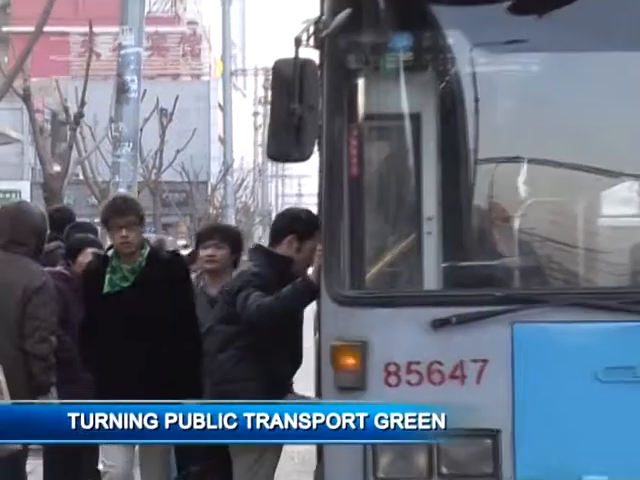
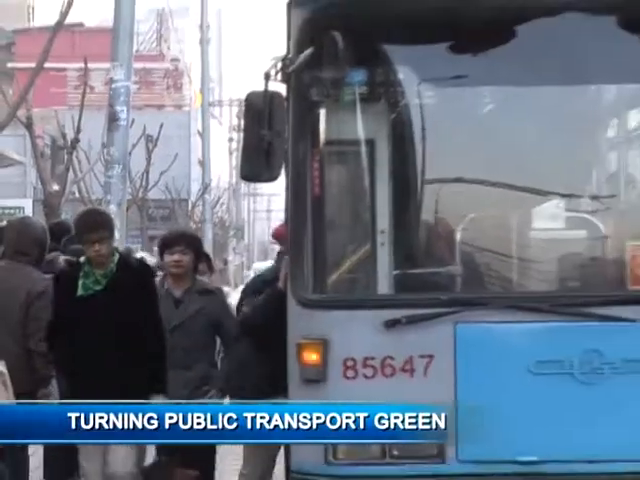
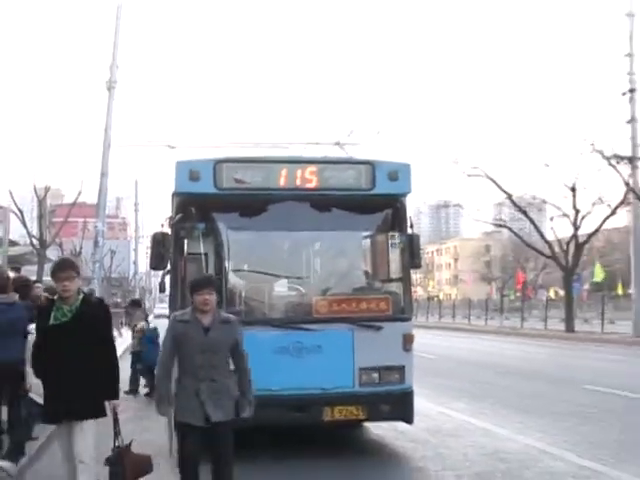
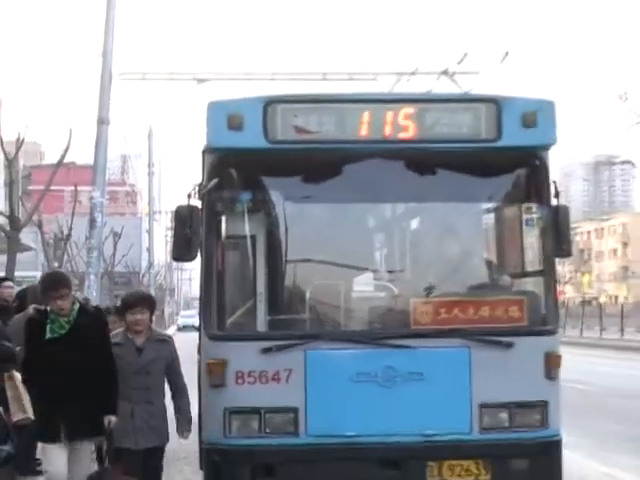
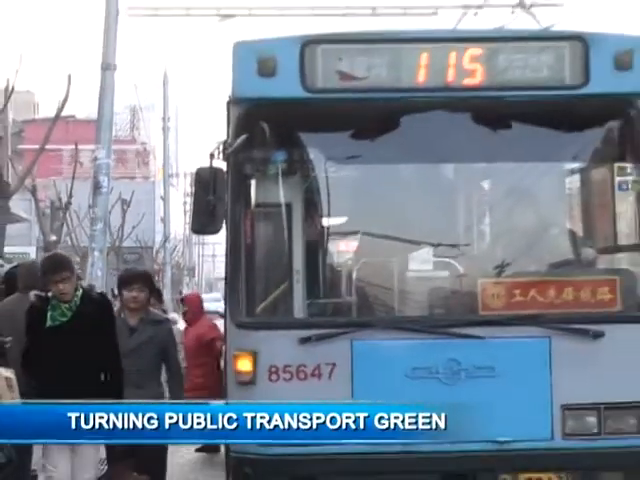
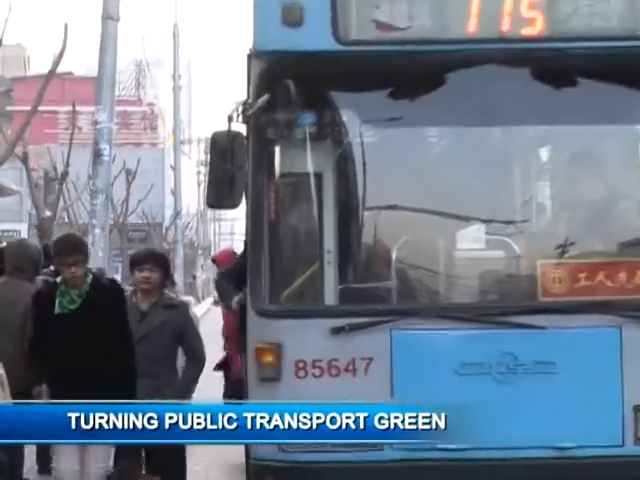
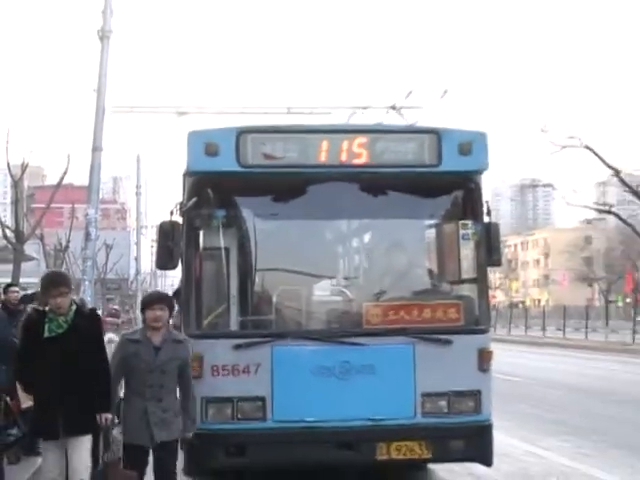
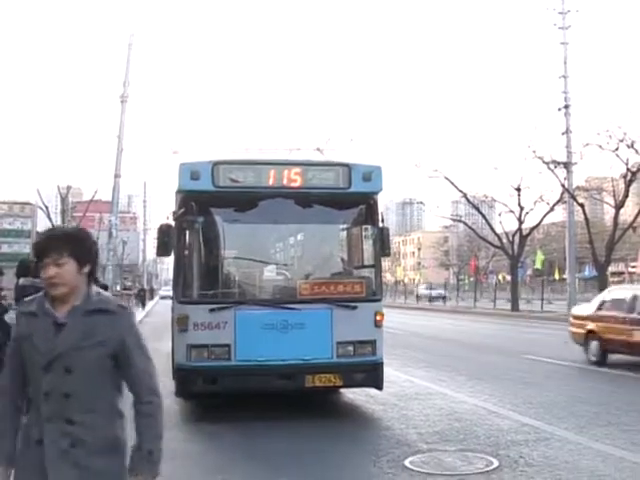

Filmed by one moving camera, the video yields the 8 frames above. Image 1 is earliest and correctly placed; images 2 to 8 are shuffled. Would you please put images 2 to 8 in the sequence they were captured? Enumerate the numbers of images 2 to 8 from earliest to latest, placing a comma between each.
2, 6, 5, 4, 7, 3, 8
